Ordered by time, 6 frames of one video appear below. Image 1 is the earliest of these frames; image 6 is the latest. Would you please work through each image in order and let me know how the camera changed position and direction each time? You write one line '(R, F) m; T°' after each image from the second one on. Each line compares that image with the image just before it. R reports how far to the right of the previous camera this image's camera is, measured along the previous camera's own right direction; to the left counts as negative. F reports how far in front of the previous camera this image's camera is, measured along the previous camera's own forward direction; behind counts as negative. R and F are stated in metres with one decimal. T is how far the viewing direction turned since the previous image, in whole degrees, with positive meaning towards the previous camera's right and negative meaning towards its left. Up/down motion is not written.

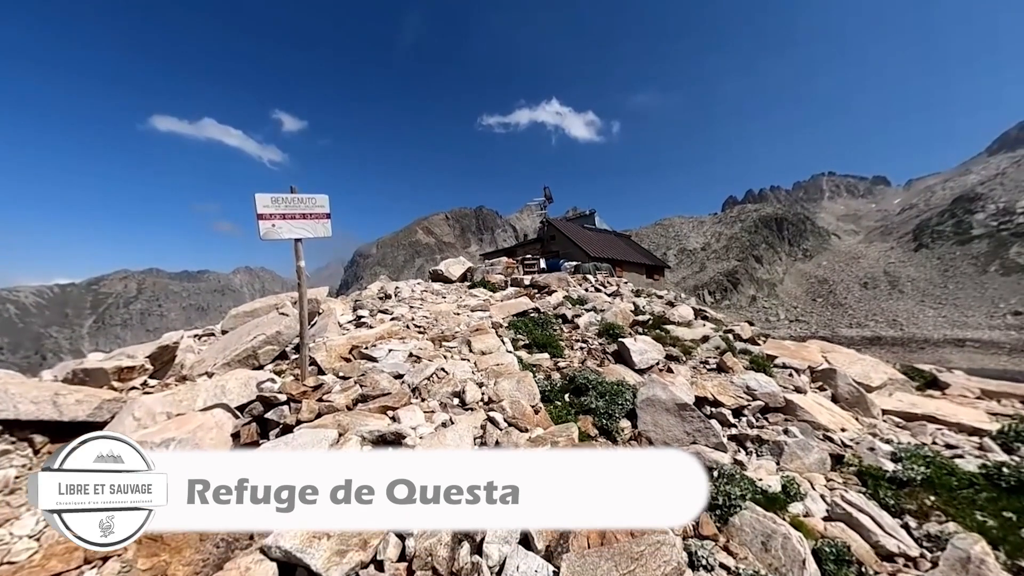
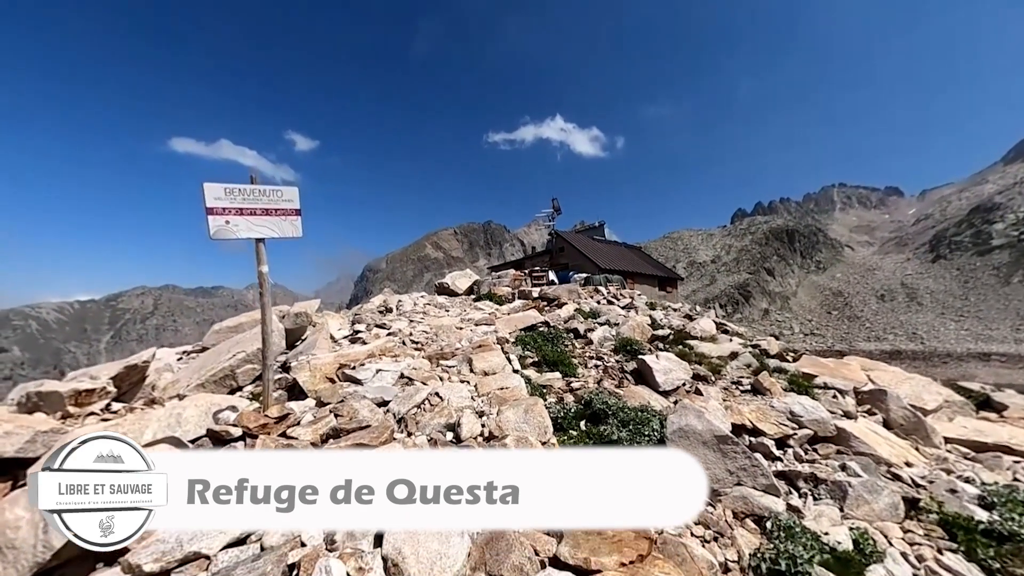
(0.0, +0.6) m; -1°
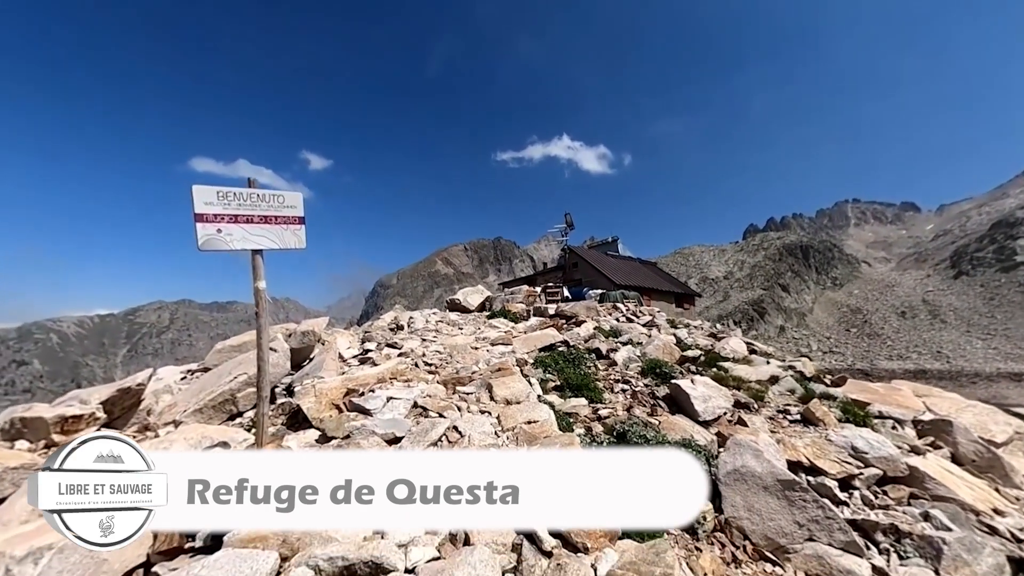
(-0.2, +0.4) m; -1°
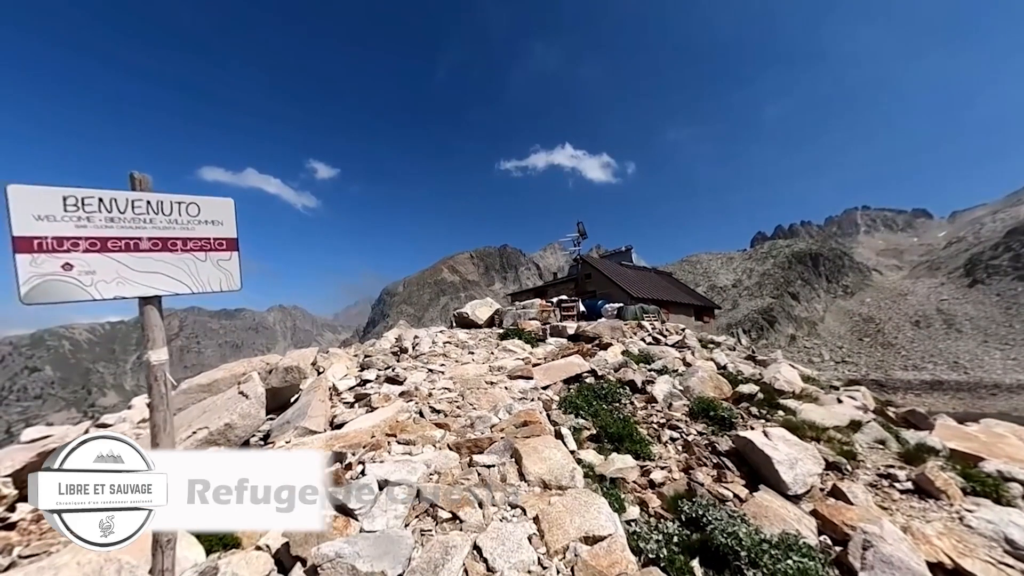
(-0.2, +1.0) m; -1°
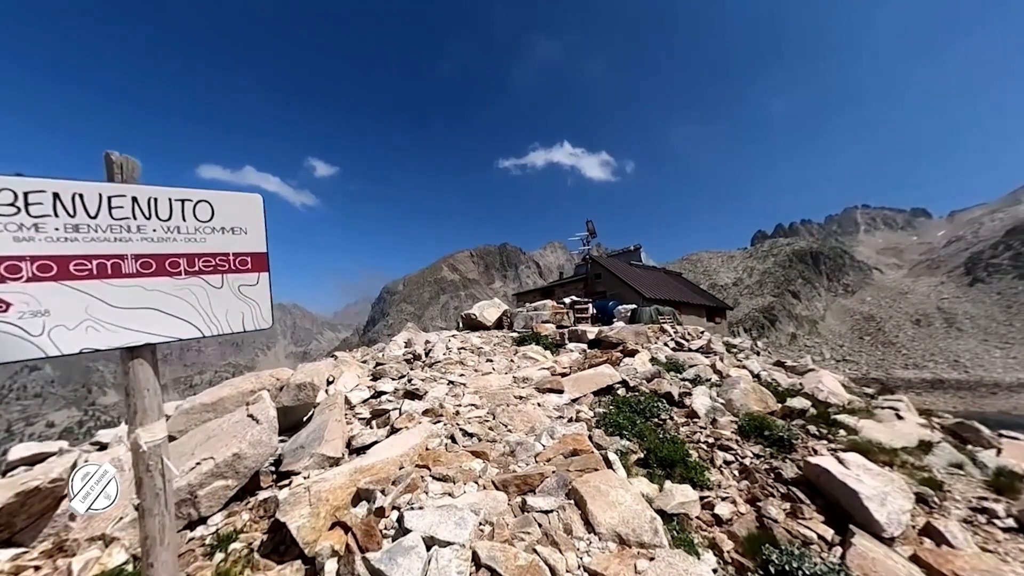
(-0.4, +0.5) m; 0°
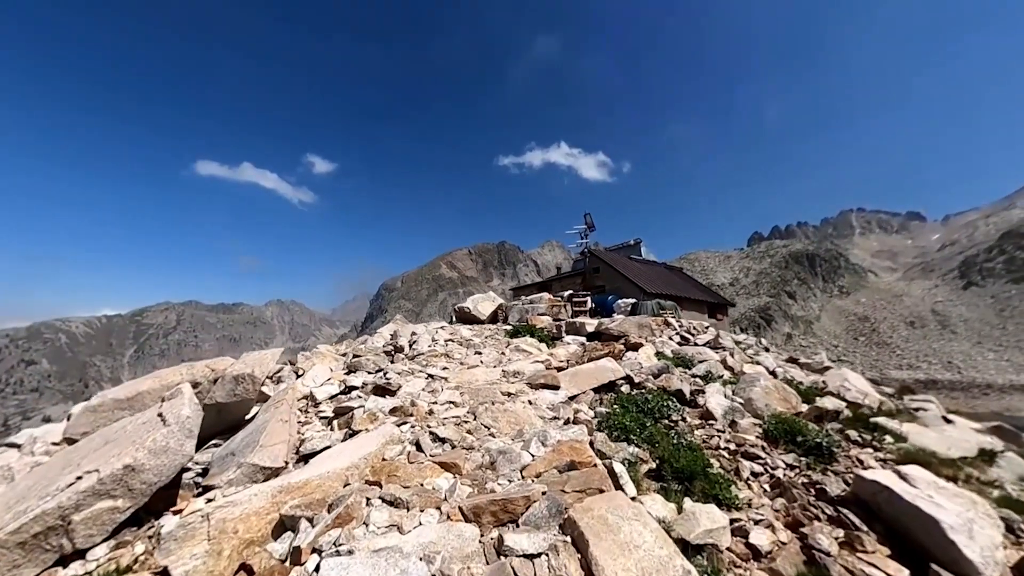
(+0.1, +0.8) m; 0°
